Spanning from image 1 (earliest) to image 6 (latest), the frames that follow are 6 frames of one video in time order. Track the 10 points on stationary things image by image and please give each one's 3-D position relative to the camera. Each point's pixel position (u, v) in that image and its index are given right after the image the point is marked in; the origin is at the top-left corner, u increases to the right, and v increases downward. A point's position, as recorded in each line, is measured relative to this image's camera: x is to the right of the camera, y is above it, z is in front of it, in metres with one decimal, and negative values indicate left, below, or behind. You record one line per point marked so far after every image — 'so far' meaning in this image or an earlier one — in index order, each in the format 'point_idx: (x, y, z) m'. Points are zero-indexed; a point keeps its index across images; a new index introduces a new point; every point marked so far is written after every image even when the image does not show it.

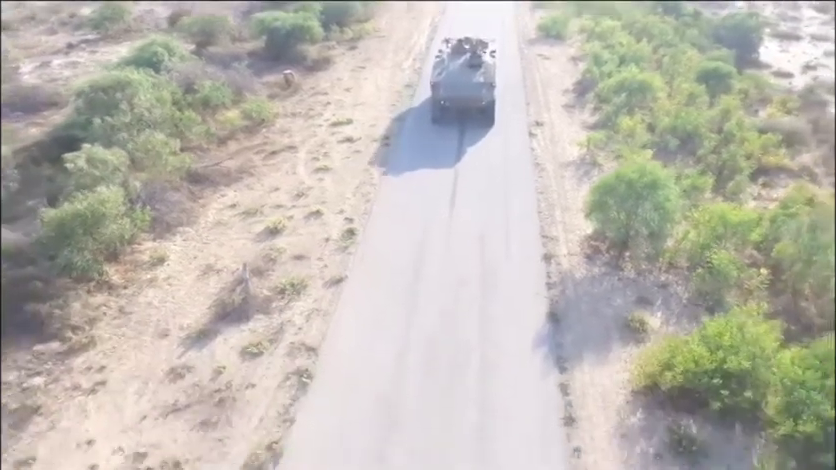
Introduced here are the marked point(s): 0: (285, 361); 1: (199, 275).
0: (-2.3, -2.2, +11.6) m
1: (-4.5, -0.8, +14.2) m
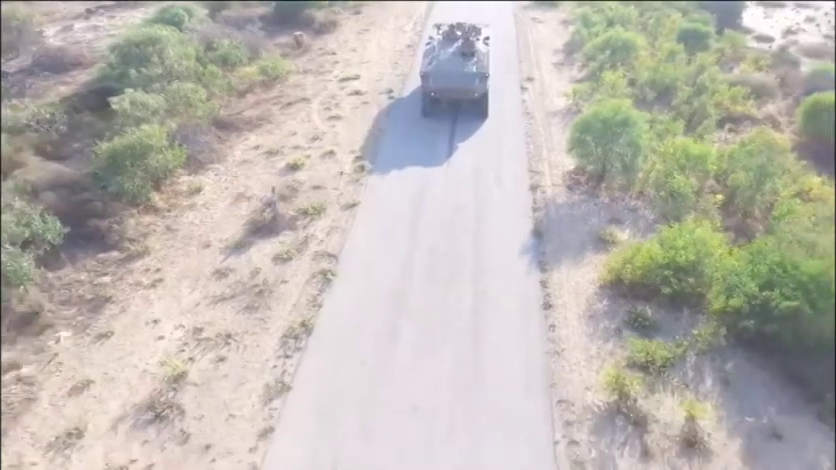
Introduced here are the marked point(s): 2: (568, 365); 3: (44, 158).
0: (-2.2, -0.6, +13.9) m
1: (-4.4, +0.8, +16.4) m
2: (+2.4, -2.2, +11.2) m
3: (-9.6, +2.0, +17.7) m
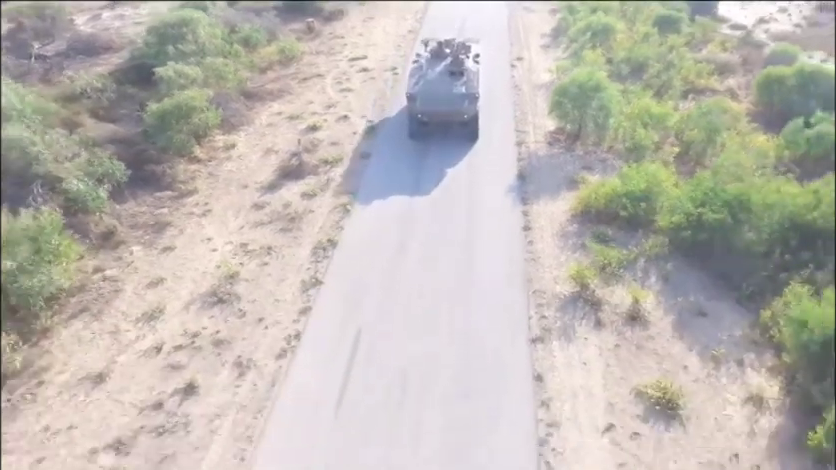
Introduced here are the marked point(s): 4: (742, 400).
0: (-2.1, +0.8, +16.8) m
1: (-4.4, +2.3, +19.3) m
2: (+2.5, -0.7, +14.1) m
3: (-9.5, +3.5, +20.5) m
4: (+5.2, -2.7, +11.0) m
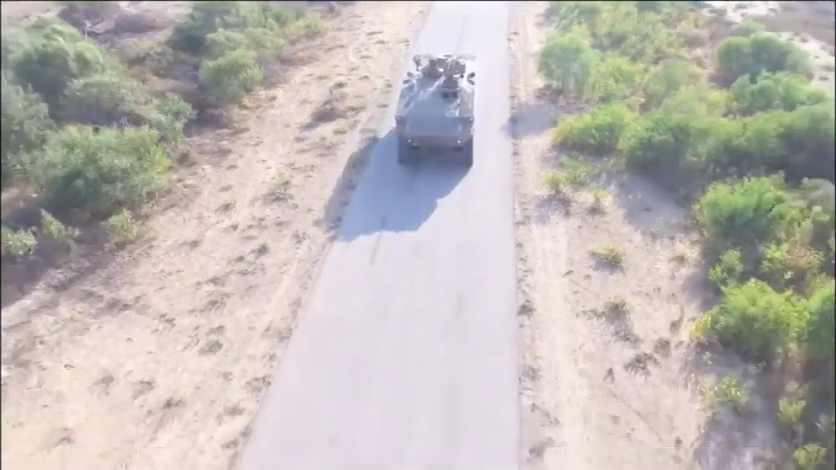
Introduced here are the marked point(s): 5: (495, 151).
0: (-1.8, +3.0, +20.8) m
1: (-4.0, +4.4, +23.4) m
2: (+2.8, +1.4, +18.1) m
3: (-9.2, +5.7, +24.6) m
4: (+5.4, -0.5, +15.0) m
5: (+2.2, +2.4, +19.8) m
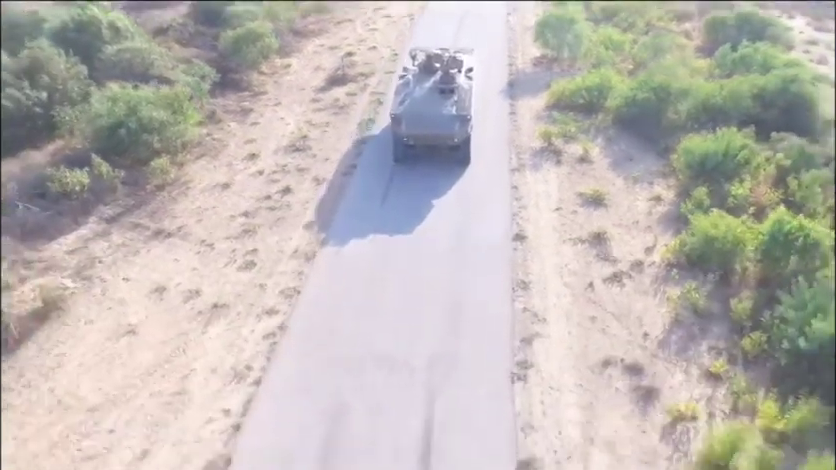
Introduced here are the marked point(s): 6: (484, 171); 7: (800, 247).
0: (-1.6, +4.5, +22.7) m
1: (-3.8, +6.0, +25.2) m
2: (+3.0, +2.9, +20.0) m
3: (-9.0, +7.3, +26.4) m
4: (+5.6, +0.9, +16.9) m
5: (+2.4, +3.9, +21.7) m
6: (+1.7, +1.6, +17.7) m
7: (+7.3, -0.2, +13.3) m
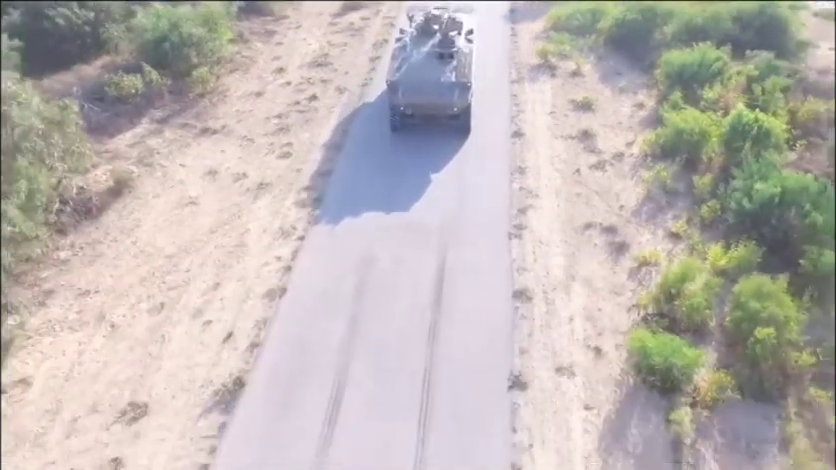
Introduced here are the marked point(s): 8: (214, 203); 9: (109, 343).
0: (-1.3, +7.7, +24.7) m
1: (-3.5, +9.3, +27.1) m
2: (+3.3, +5.9, +22.1) m
3: (-8.7, +10.6, +28.3) m
4: (+5.9, +3.6, +19.2) m
5: (+2.7, +7.0, +23.8) m
6: (+2.0, +4.4, +20.0) m
7: (+7.6, +2.3, +15.7) m
8: (-4.4, +0.7, +15.0) m
9: (-5.2, -1.8, +11.5) m
